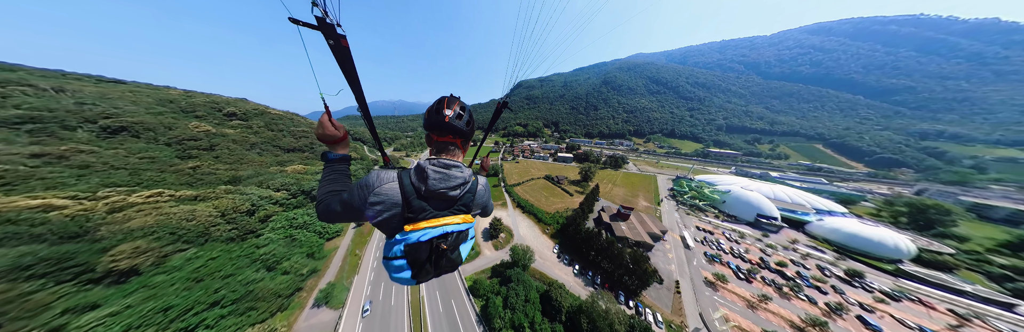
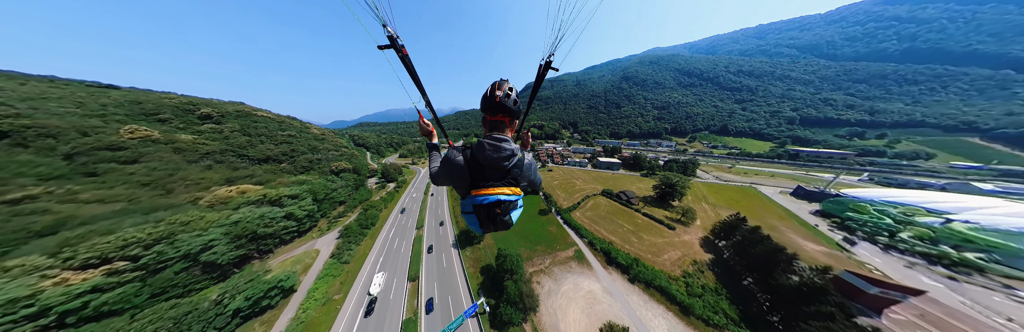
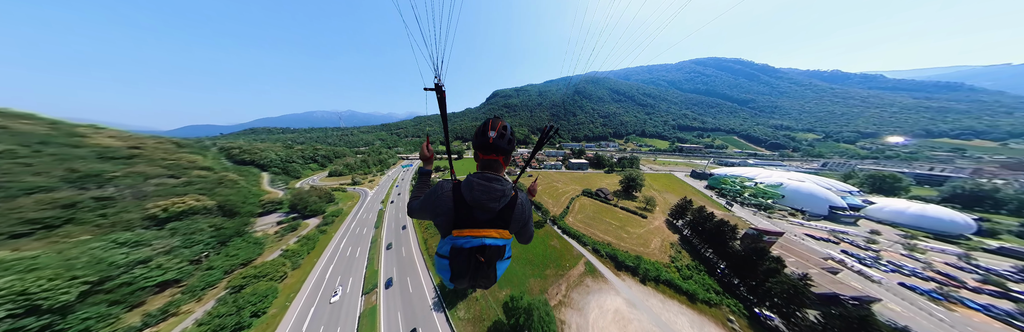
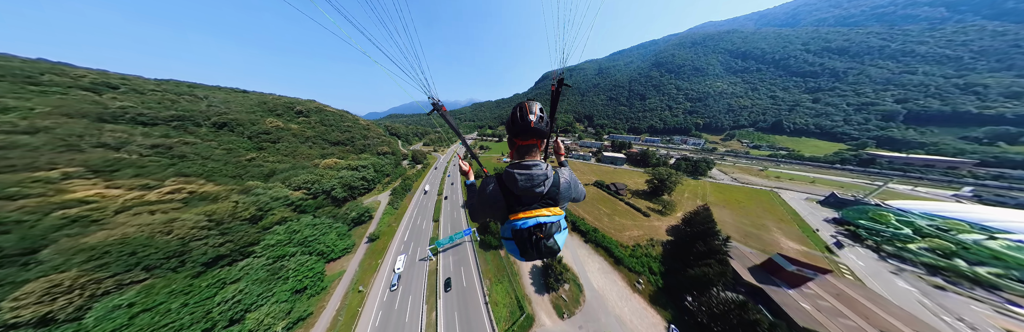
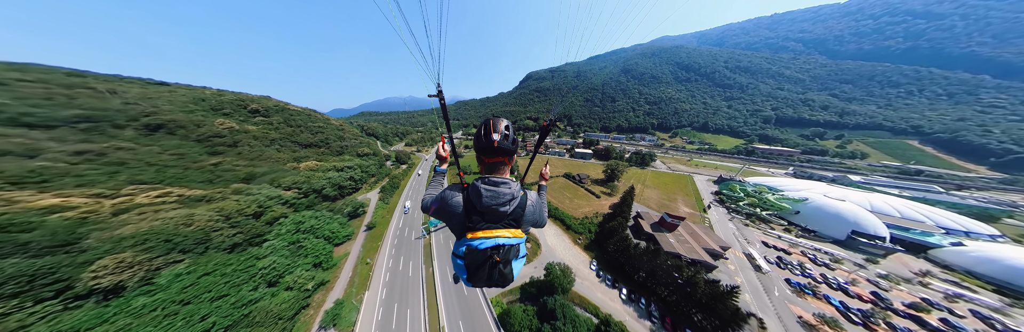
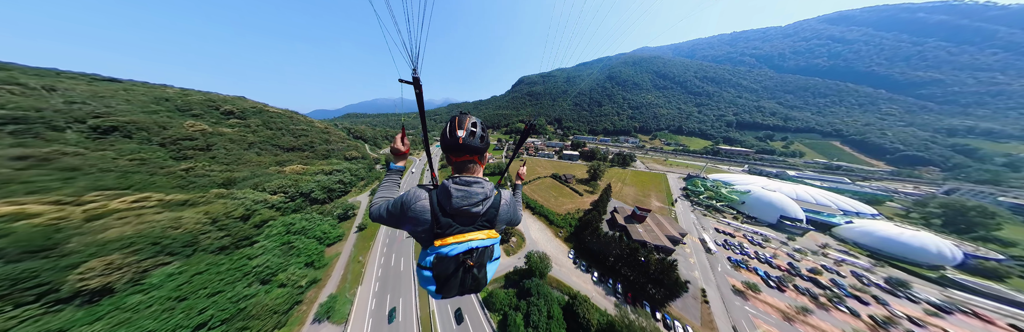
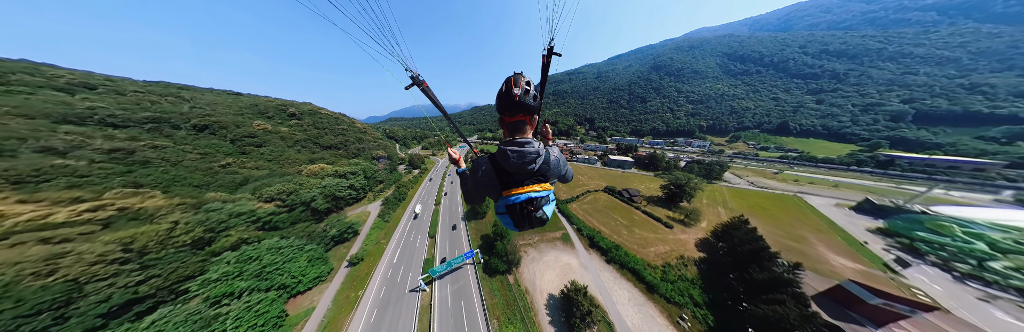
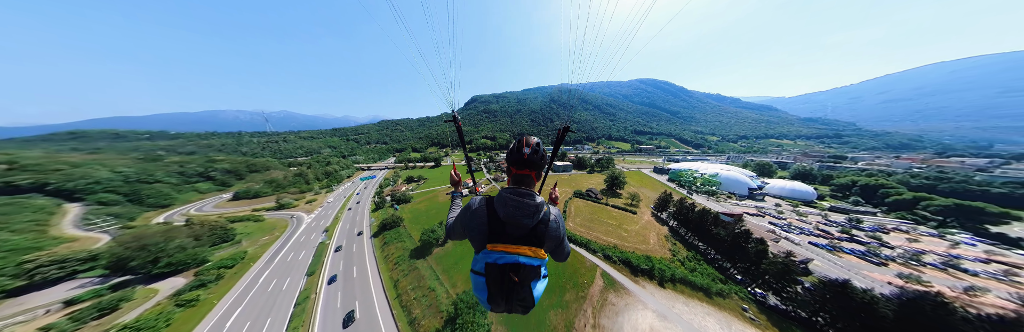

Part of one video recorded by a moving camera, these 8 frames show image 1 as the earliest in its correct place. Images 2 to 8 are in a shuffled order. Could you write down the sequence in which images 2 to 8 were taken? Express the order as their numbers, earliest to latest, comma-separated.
6, 5, 4, 7, 2, 3, 8
